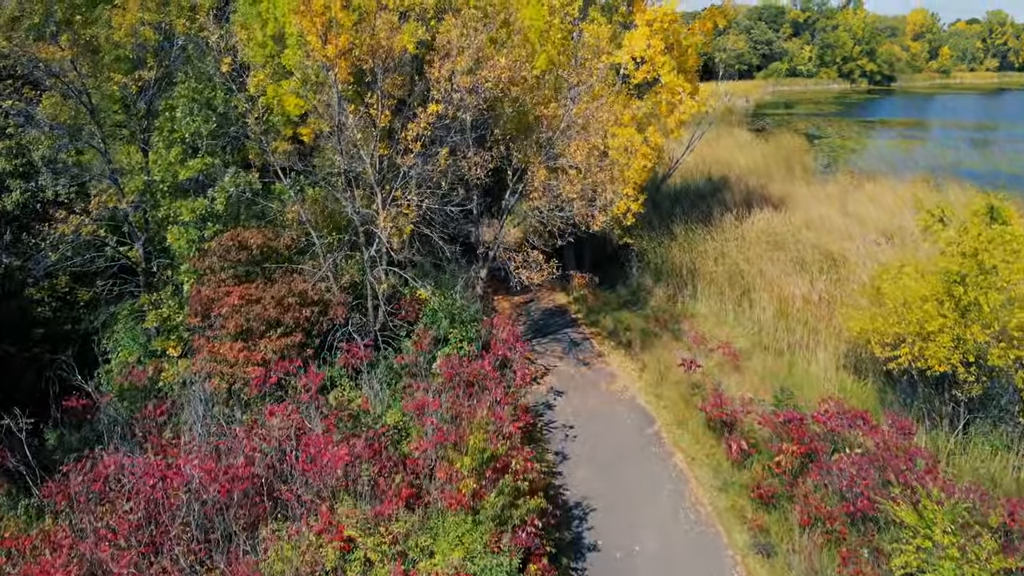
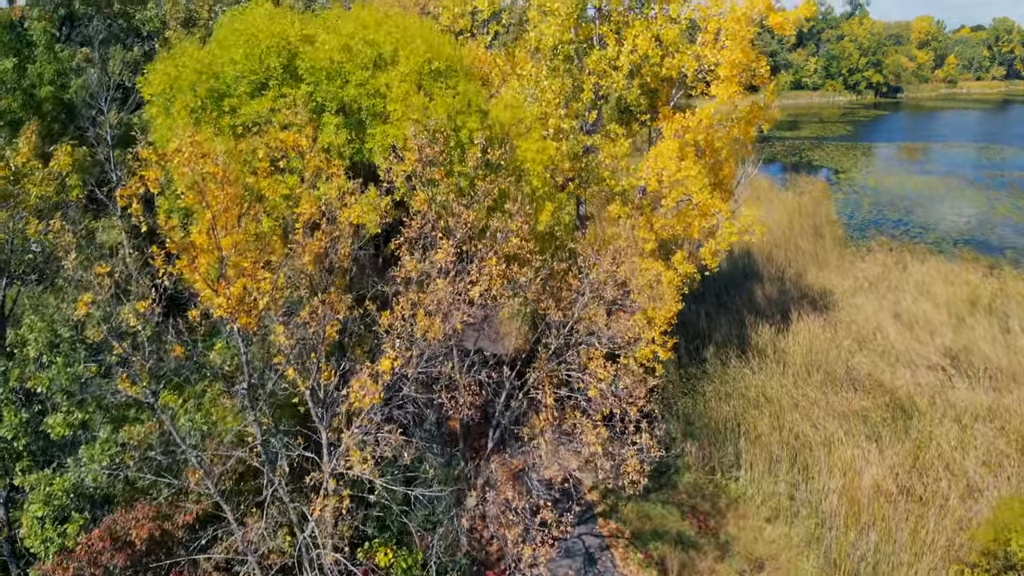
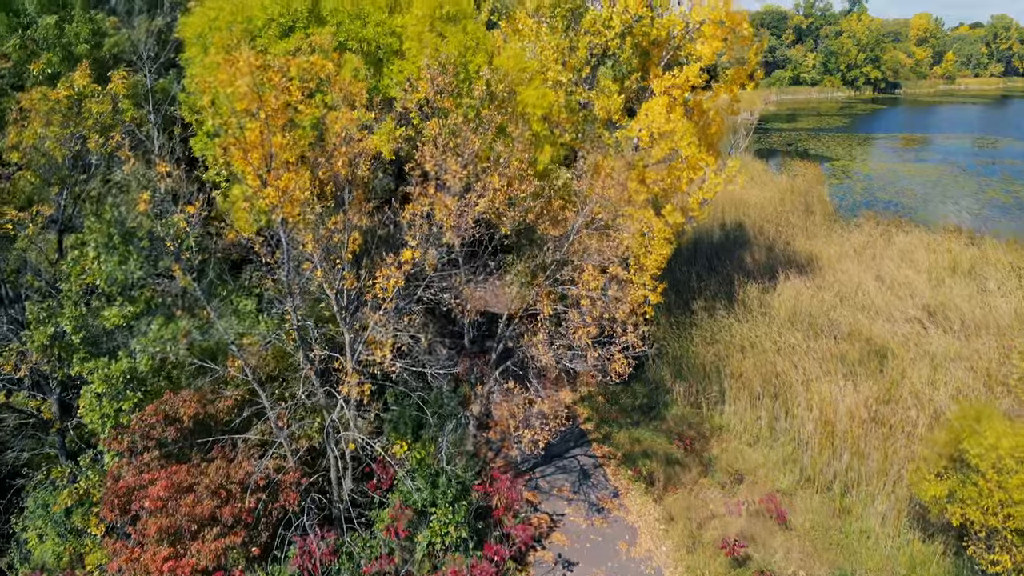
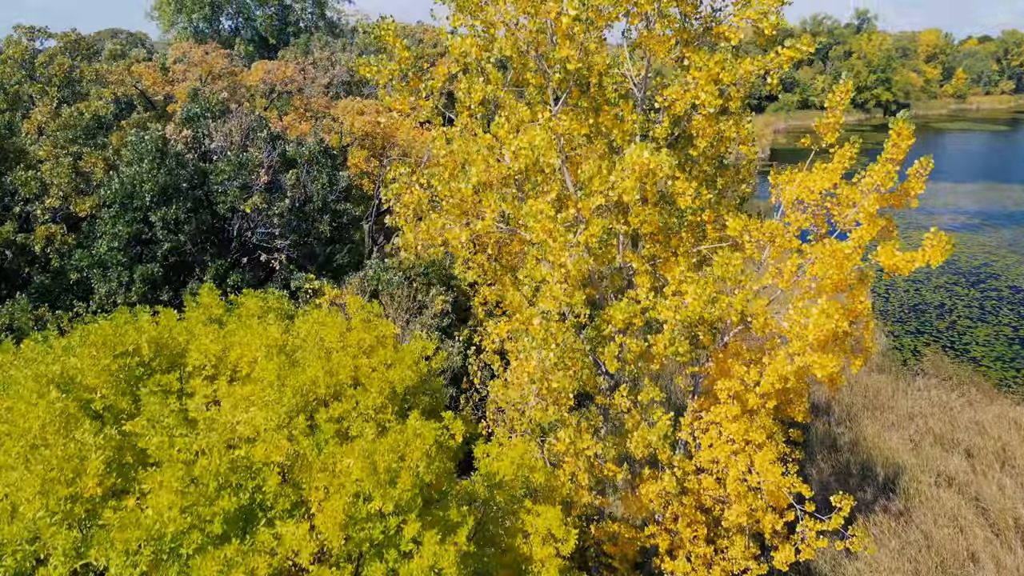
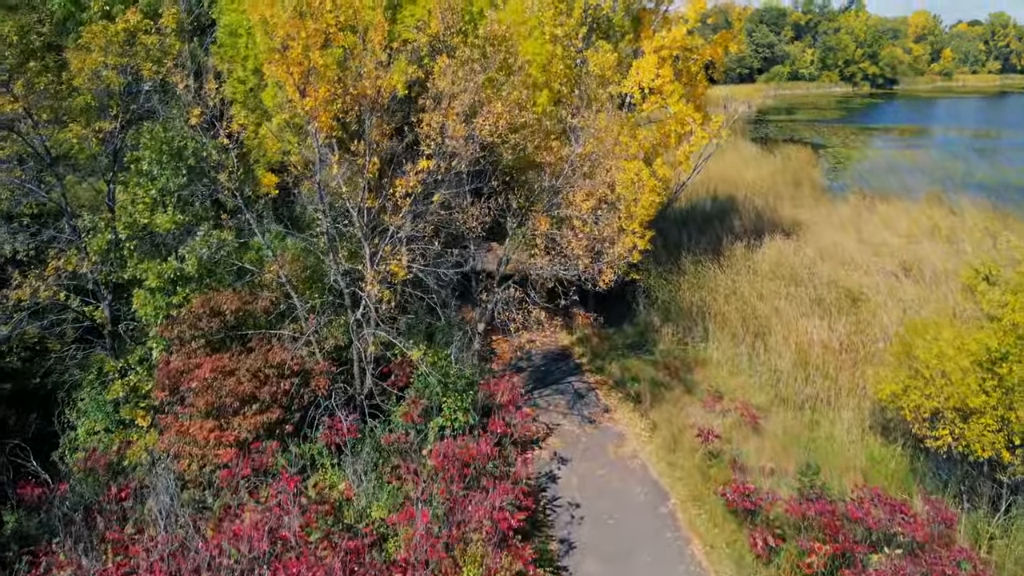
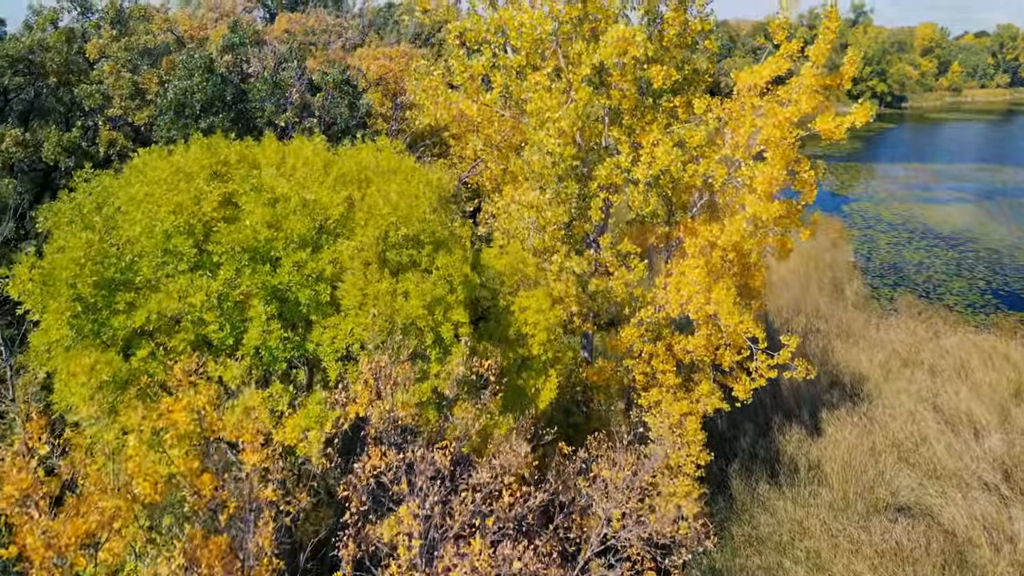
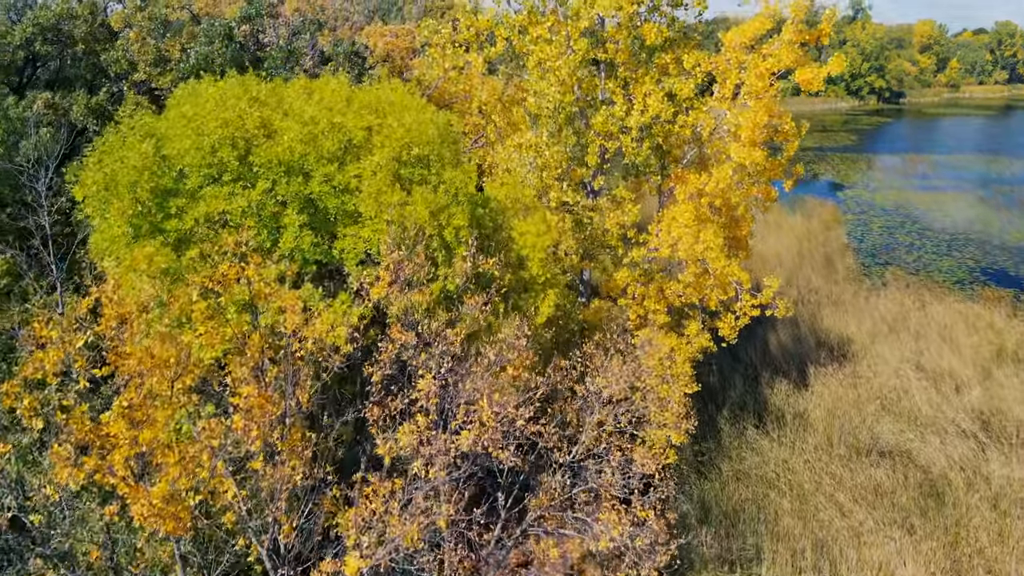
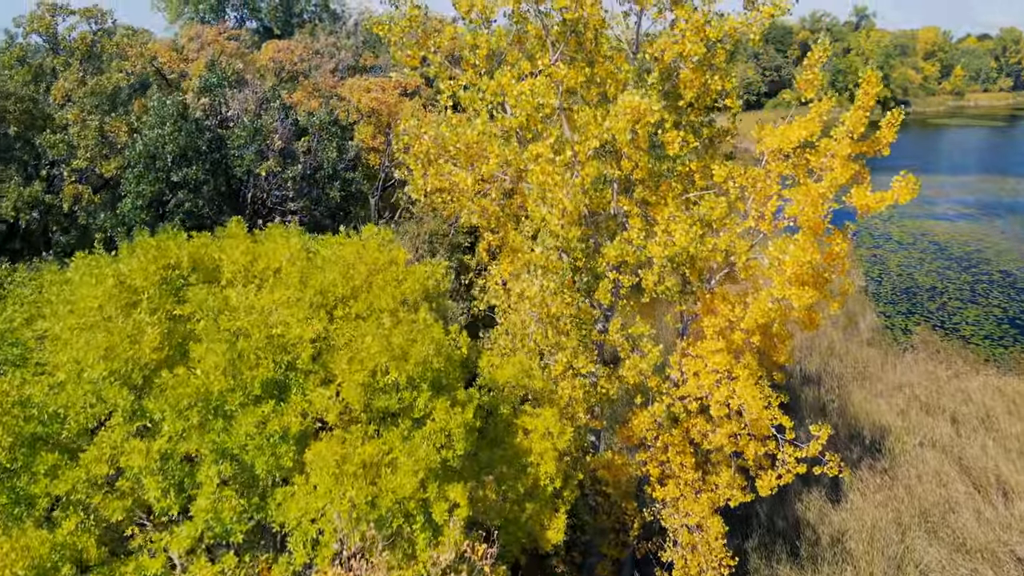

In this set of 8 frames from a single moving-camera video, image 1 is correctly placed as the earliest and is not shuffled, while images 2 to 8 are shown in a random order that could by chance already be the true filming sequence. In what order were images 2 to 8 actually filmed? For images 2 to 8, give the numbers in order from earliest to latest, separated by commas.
5, 3, 2, 7, 6, 8, 4
